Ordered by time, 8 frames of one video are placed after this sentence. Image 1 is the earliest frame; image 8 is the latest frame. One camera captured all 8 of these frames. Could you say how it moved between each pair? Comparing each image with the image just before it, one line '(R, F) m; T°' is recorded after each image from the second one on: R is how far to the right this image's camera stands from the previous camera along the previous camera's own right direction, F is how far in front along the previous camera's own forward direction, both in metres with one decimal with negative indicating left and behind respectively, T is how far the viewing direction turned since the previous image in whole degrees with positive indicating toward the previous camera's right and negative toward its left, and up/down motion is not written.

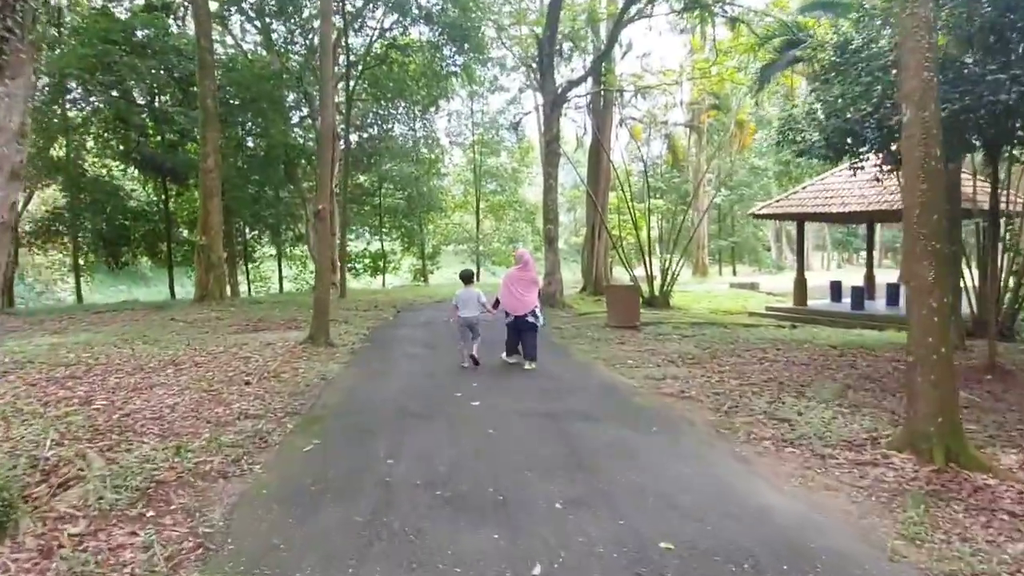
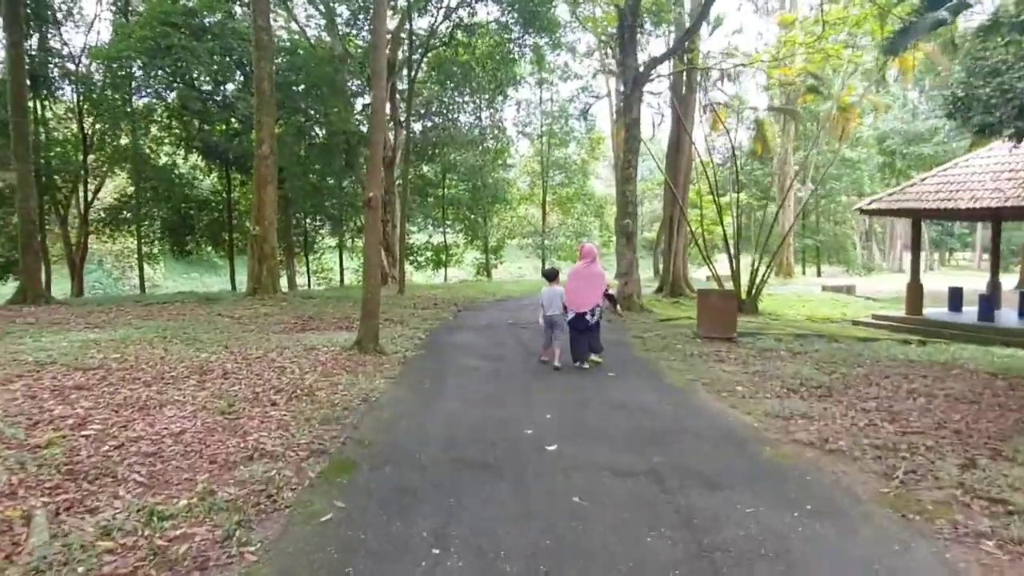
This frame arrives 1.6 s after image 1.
(-0.2, +1.6) m; -5°
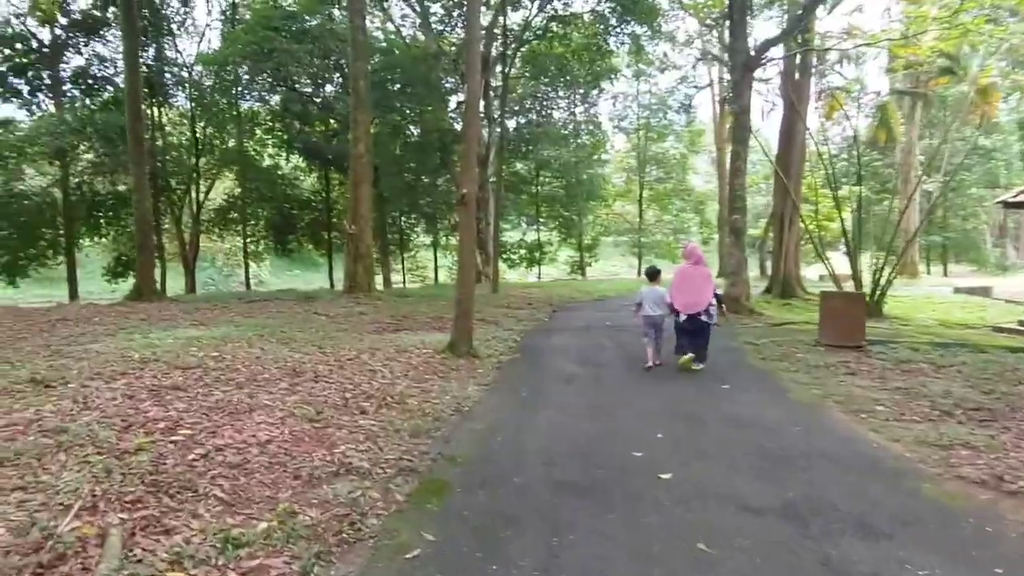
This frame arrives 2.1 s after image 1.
(-0.1, +0.6) m; -7°
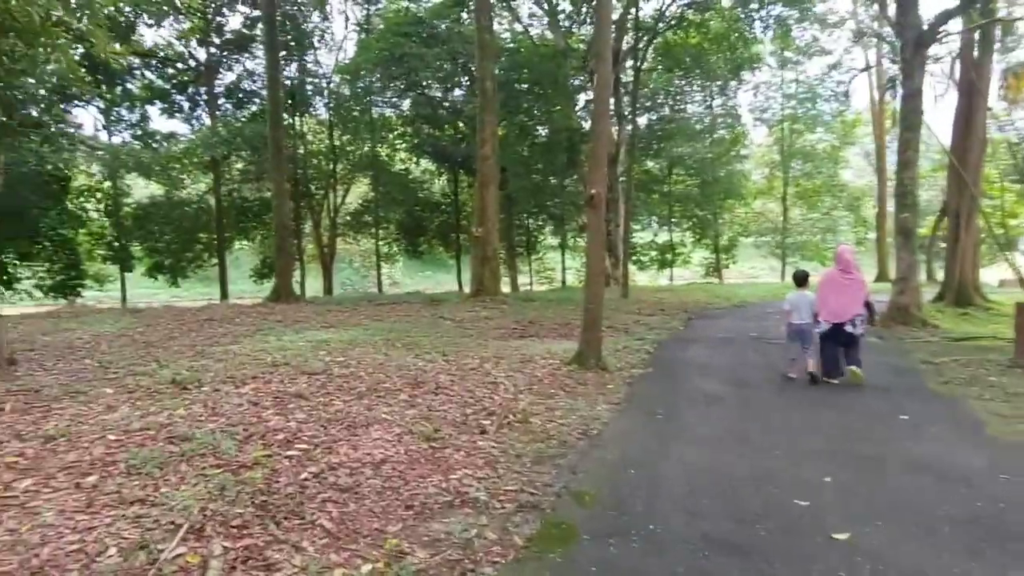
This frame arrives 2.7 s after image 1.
(-0.1, +0.6) m; -10°
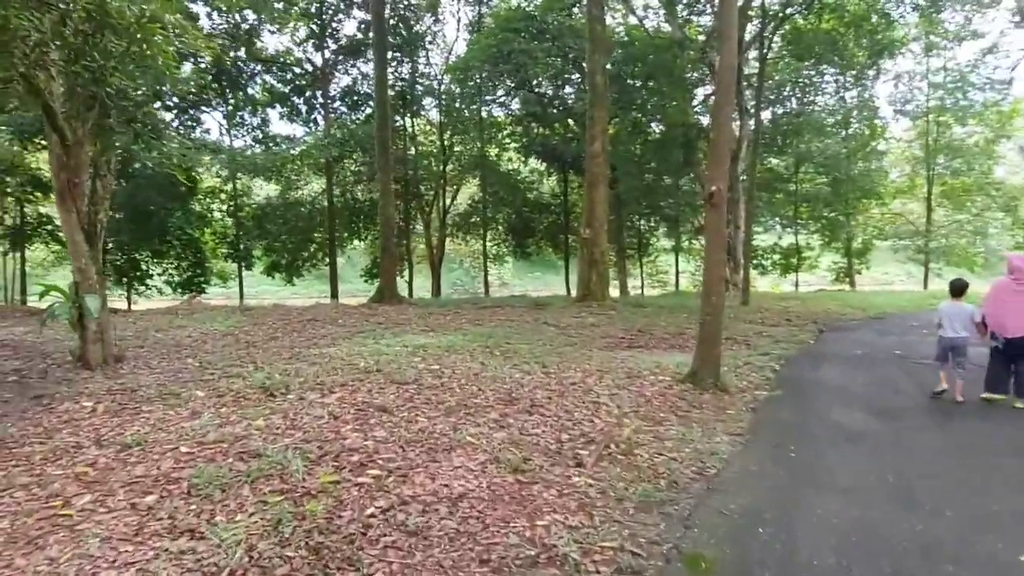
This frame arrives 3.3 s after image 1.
(0.0, +0.8) m; -9°
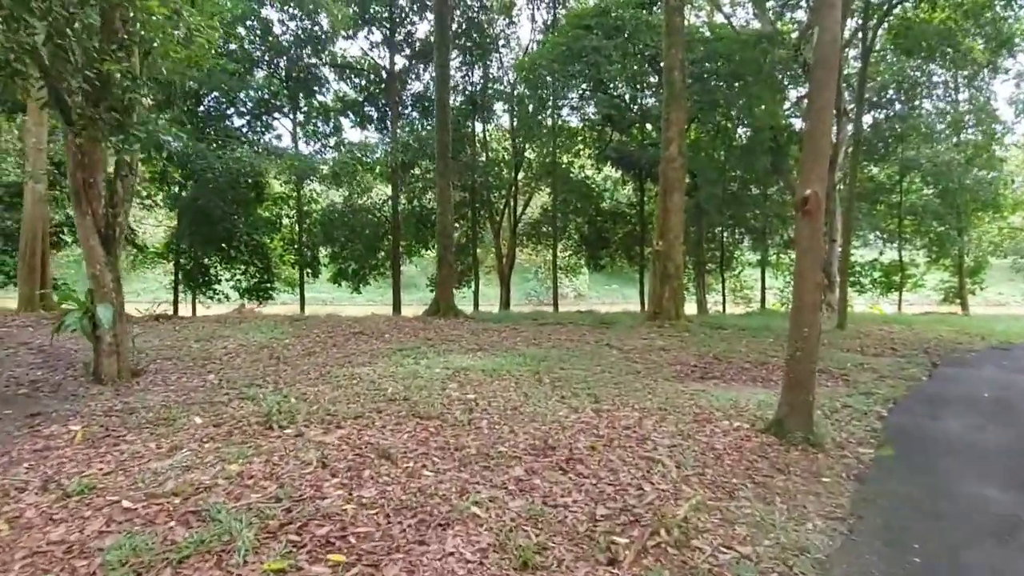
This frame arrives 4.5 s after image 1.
(+0.3, +1.3) m; -7°
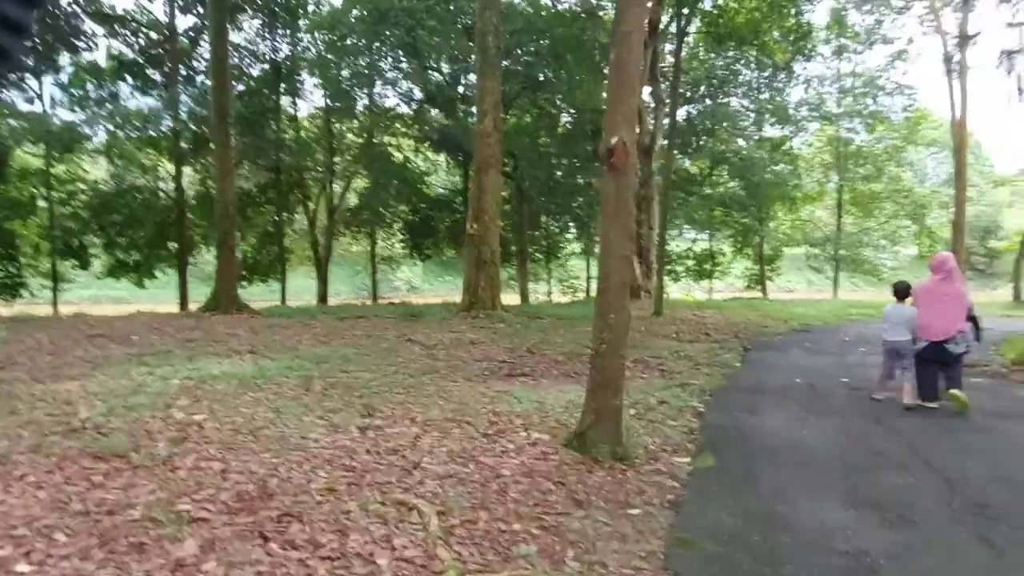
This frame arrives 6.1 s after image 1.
(+0.8, +1.6) m; +13°
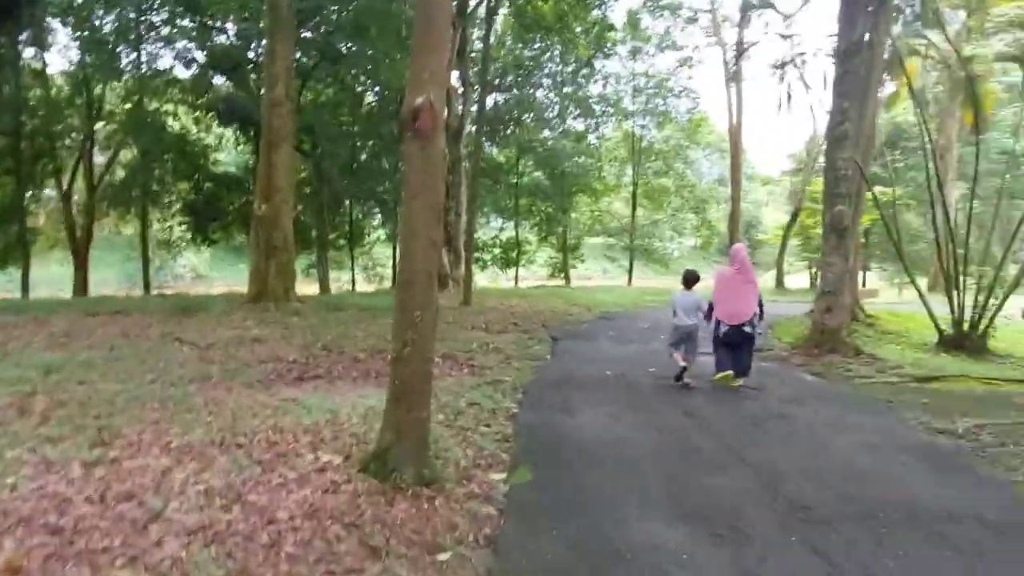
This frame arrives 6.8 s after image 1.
(+0.1, +0.8) m; +16°
